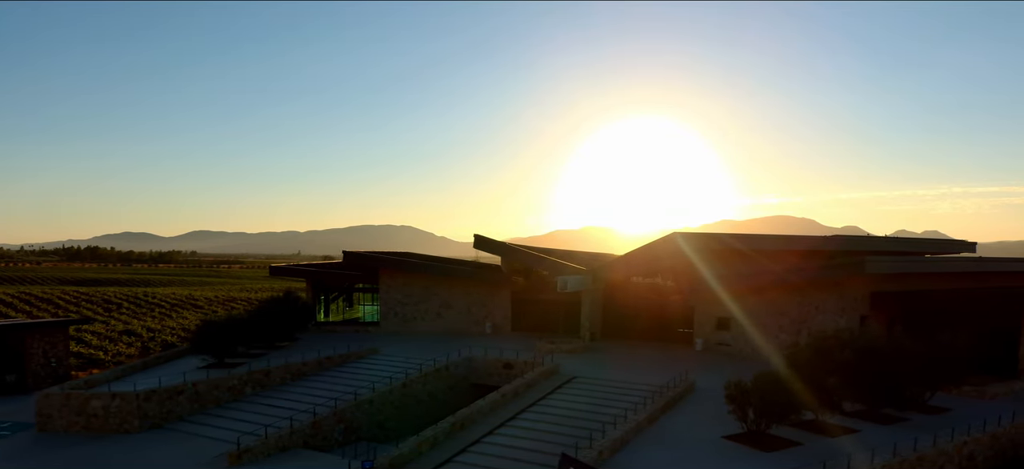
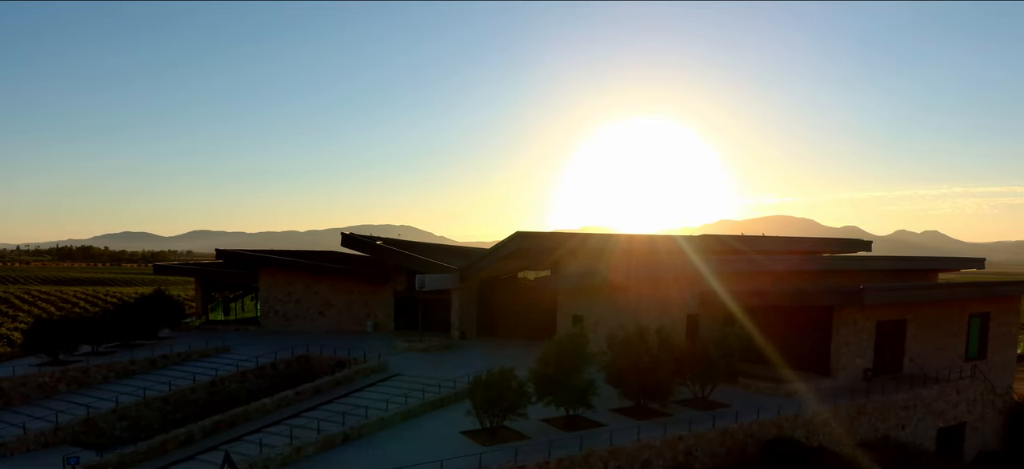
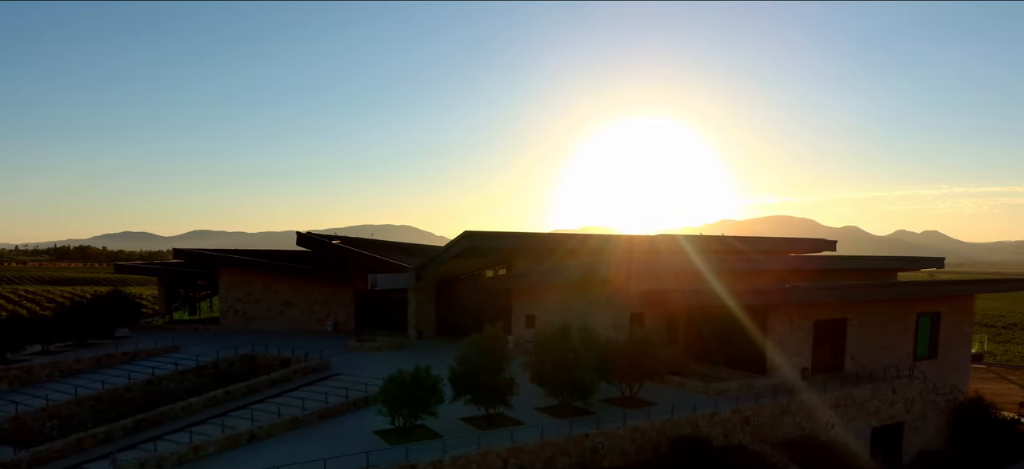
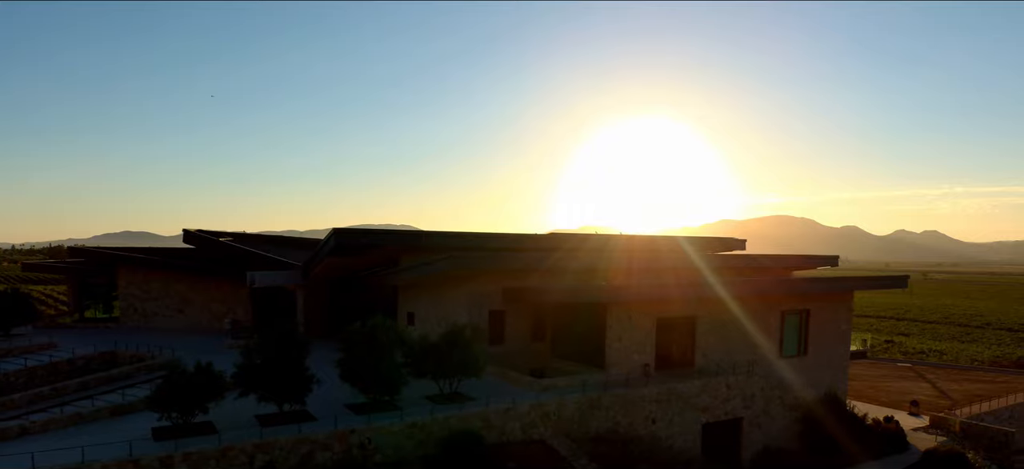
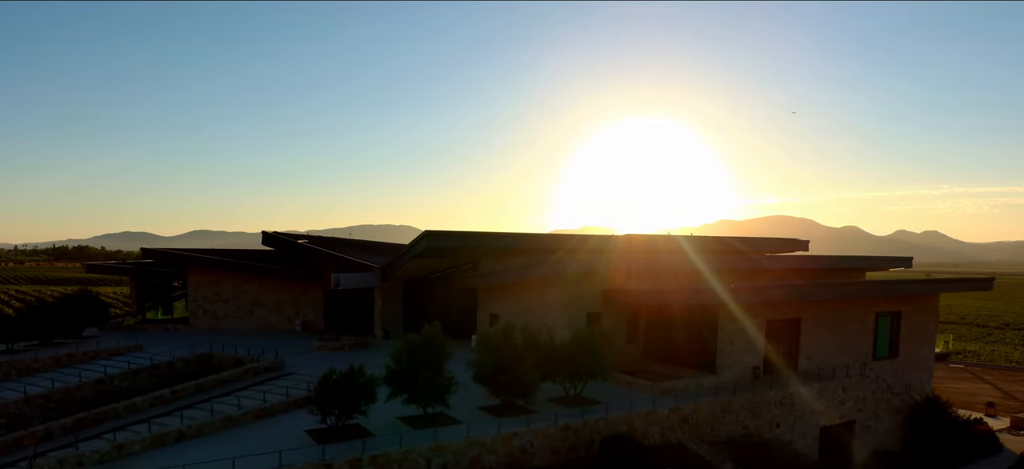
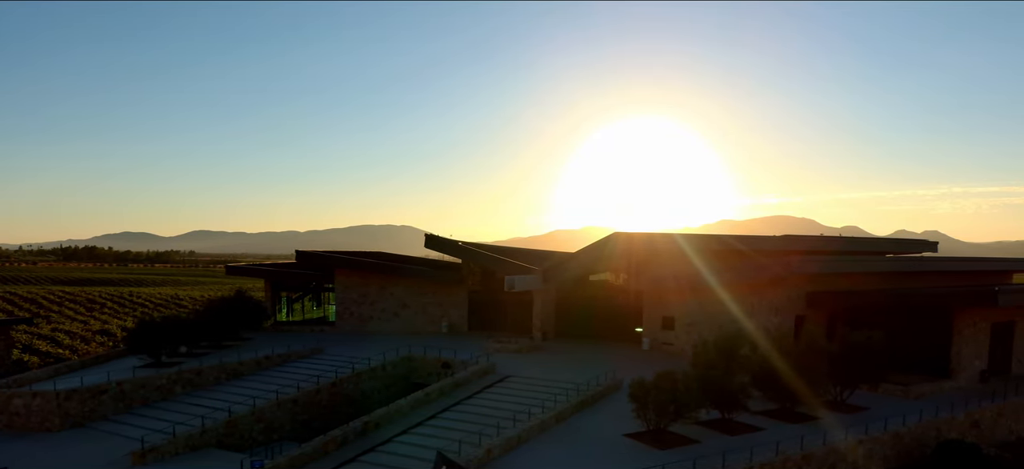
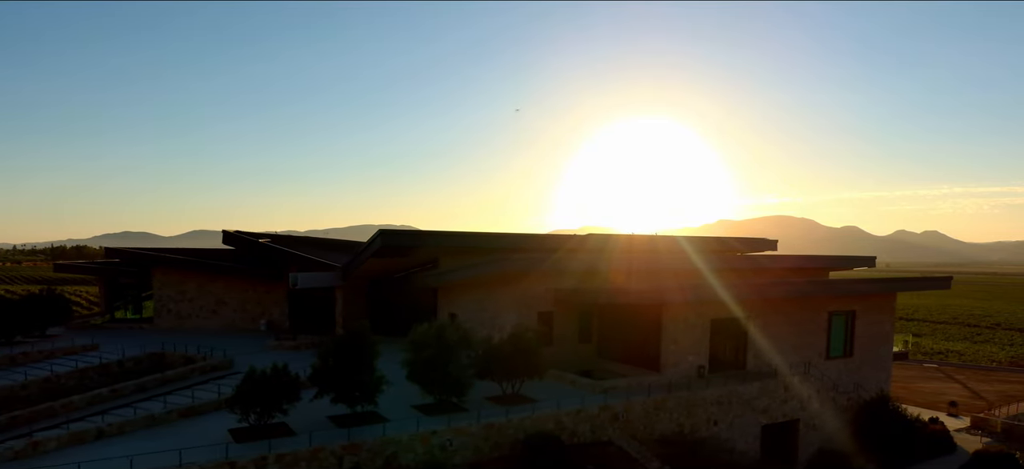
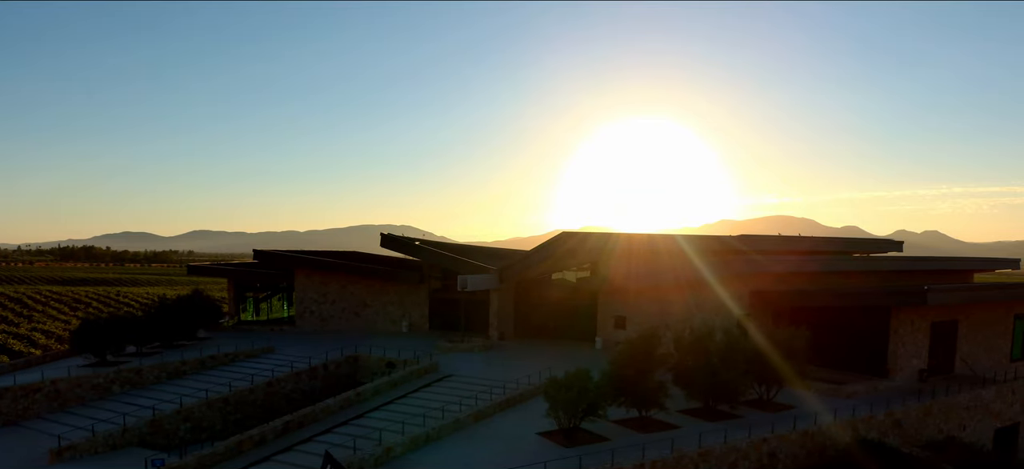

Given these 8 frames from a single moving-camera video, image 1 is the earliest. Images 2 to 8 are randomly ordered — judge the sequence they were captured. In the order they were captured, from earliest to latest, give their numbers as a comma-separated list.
6, 8, 2, 3, 5, 7, 4
